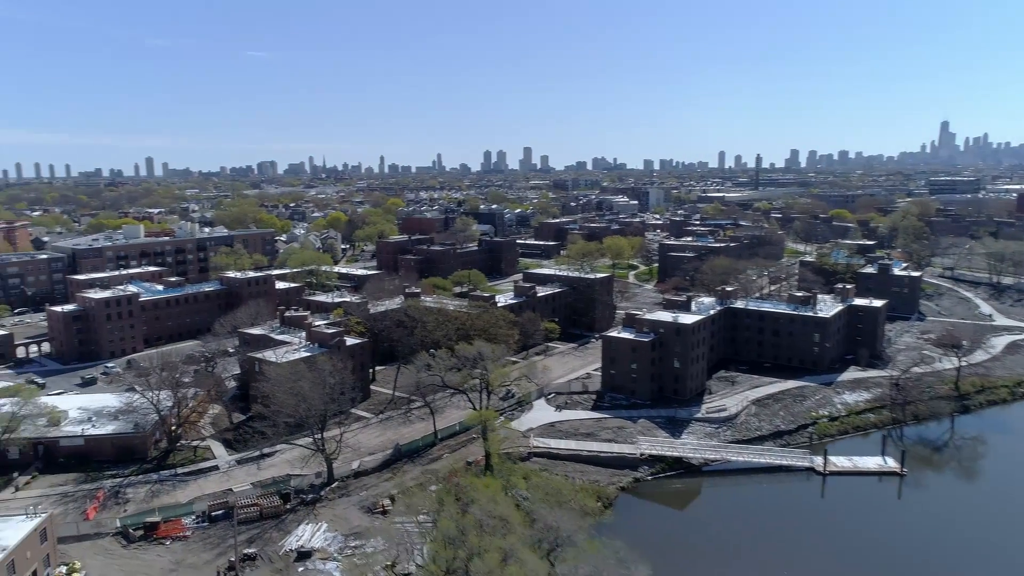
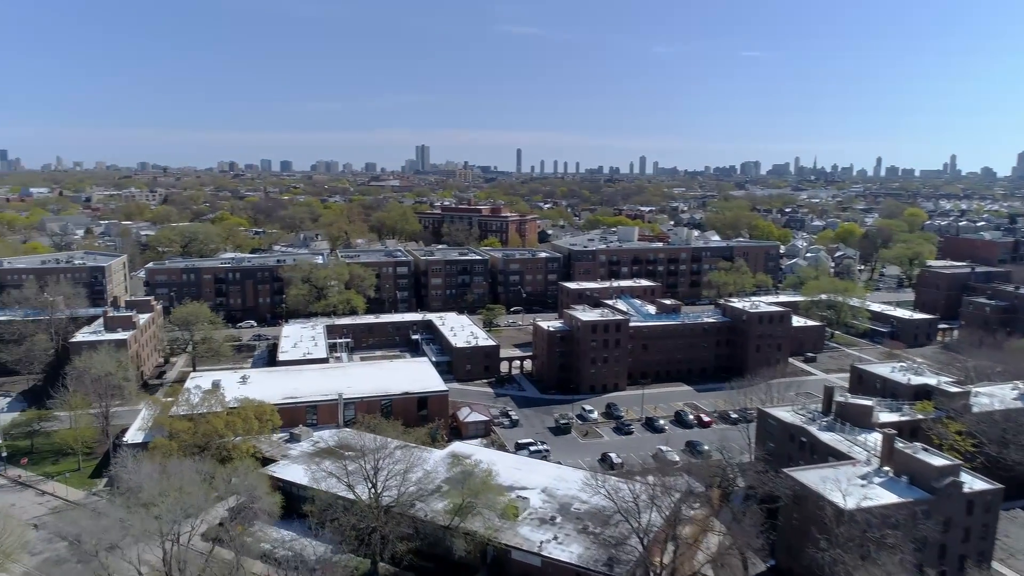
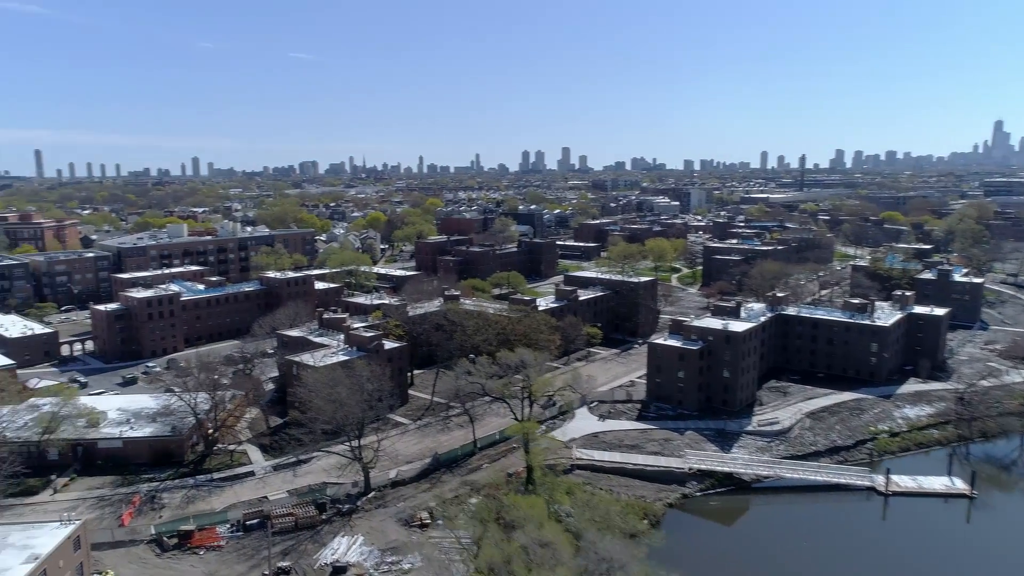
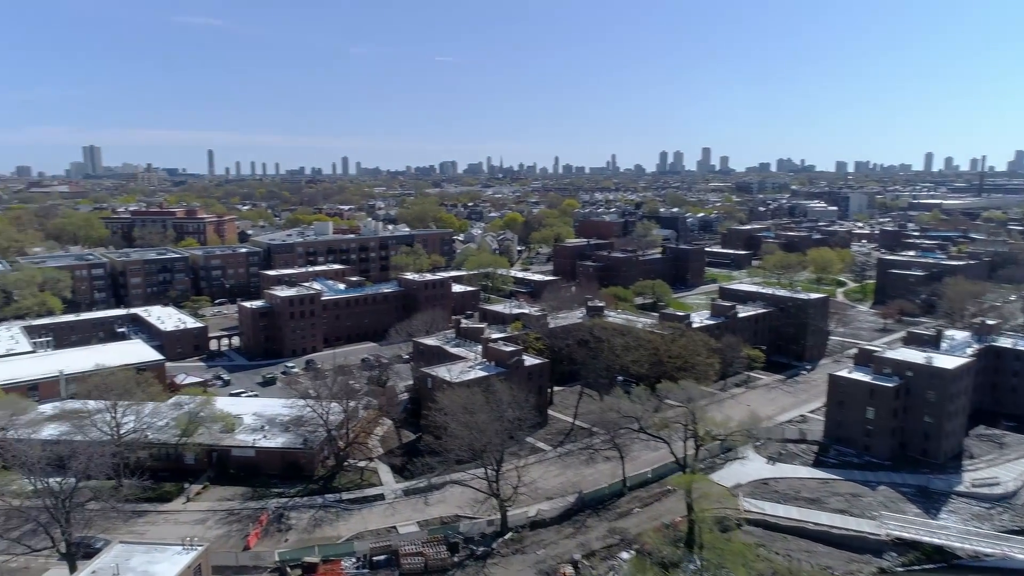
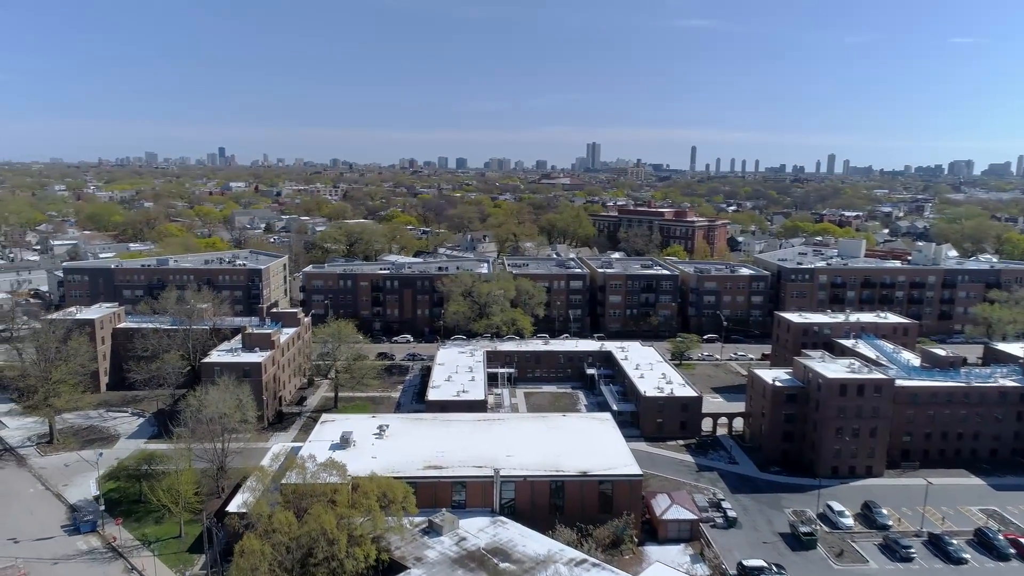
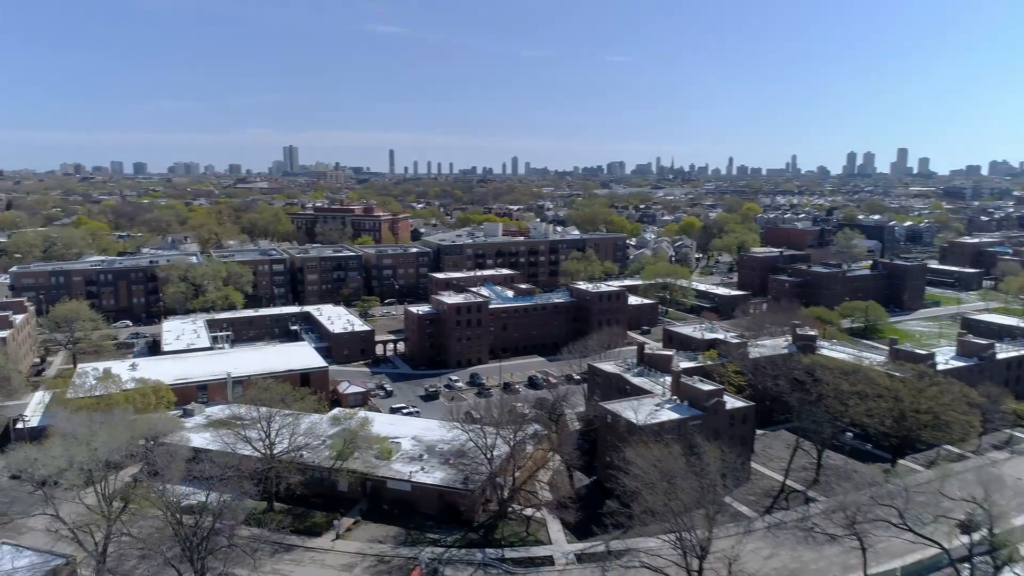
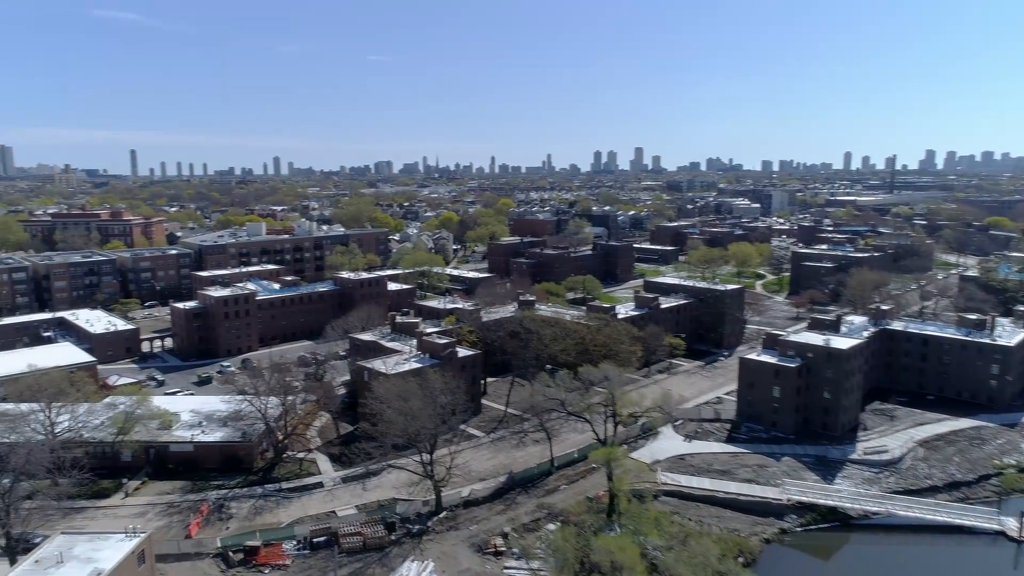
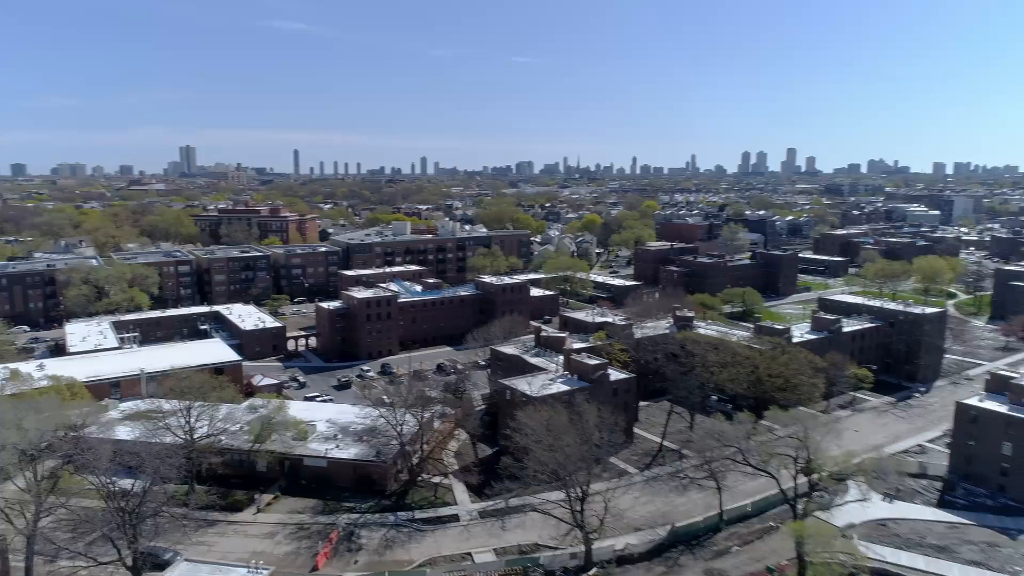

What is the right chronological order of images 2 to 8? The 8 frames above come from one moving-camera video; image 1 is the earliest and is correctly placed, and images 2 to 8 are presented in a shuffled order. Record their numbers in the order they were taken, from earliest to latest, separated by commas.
3, 7, 4, 8, 6, 2, 5
